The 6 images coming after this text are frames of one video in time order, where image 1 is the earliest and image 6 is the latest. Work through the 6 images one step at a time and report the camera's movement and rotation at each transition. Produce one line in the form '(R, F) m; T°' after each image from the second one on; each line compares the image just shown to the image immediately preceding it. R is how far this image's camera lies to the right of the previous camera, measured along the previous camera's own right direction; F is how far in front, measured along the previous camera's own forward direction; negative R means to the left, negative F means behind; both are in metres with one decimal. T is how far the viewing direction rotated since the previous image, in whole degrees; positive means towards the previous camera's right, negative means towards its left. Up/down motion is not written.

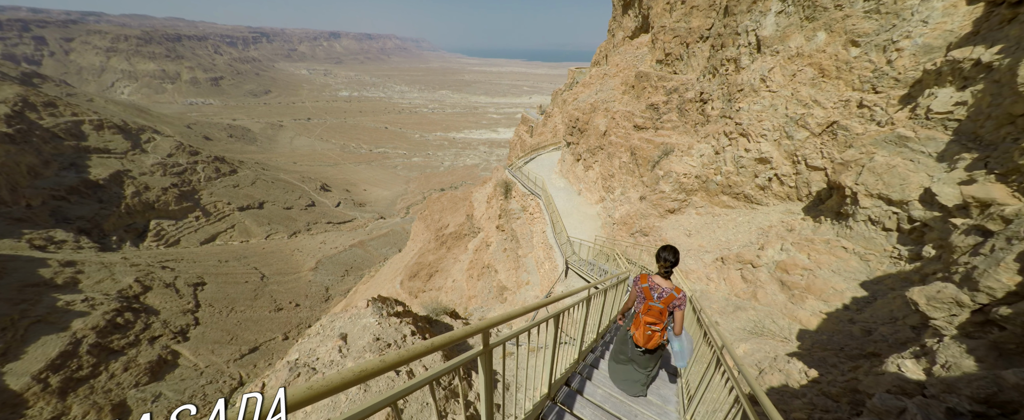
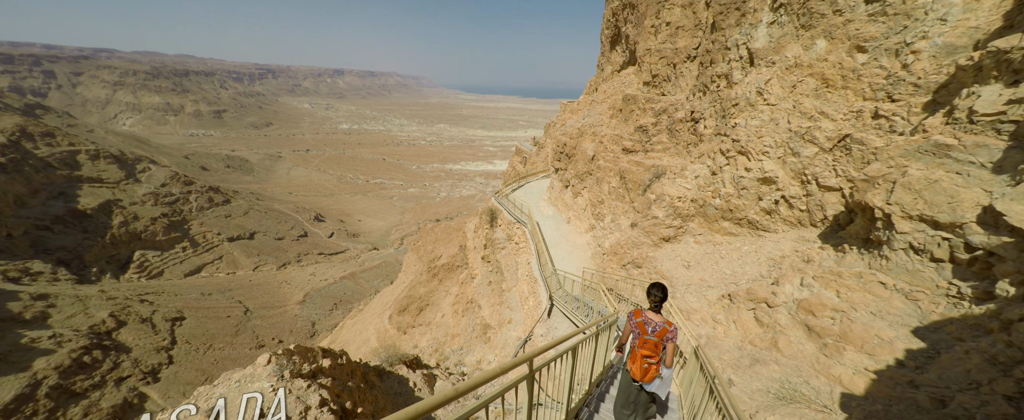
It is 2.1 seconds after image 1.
(+0.6, +1.1) m; +1°
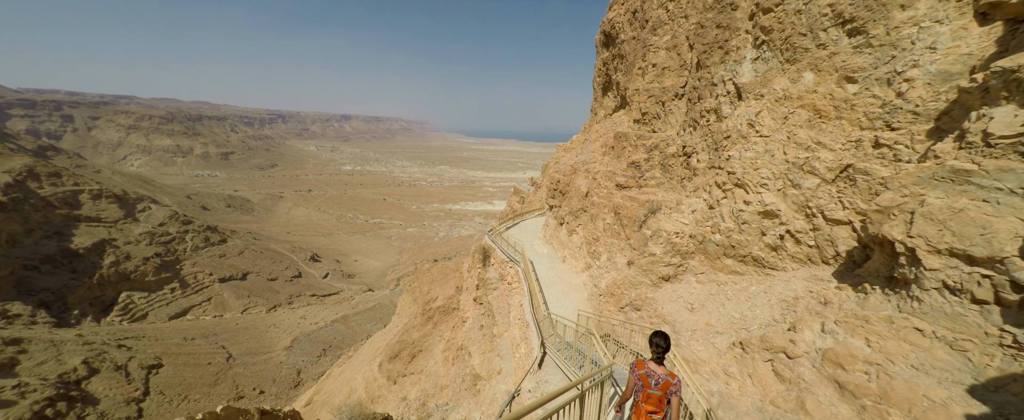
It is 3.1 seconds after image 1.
(+0.3, +0.5) m; 0°
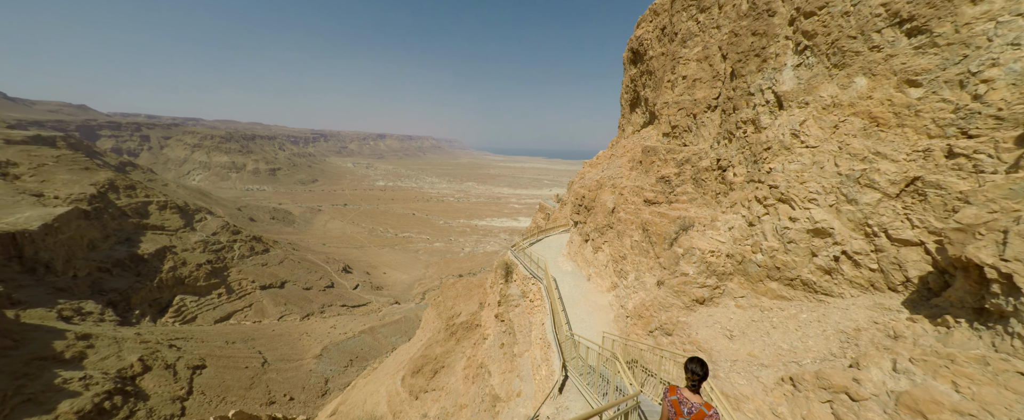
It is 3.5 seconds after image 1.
(+0.1, +0.2) m; -5°
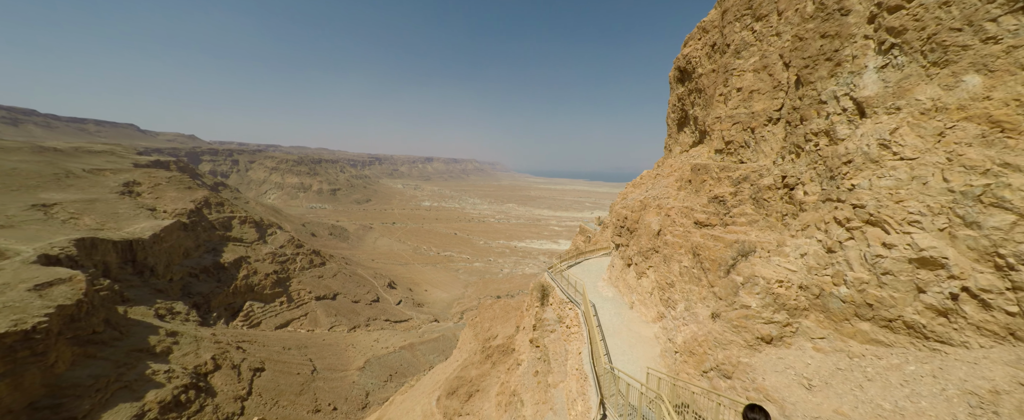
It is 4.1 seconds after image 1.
(+0.1, +0.3) m; -8°
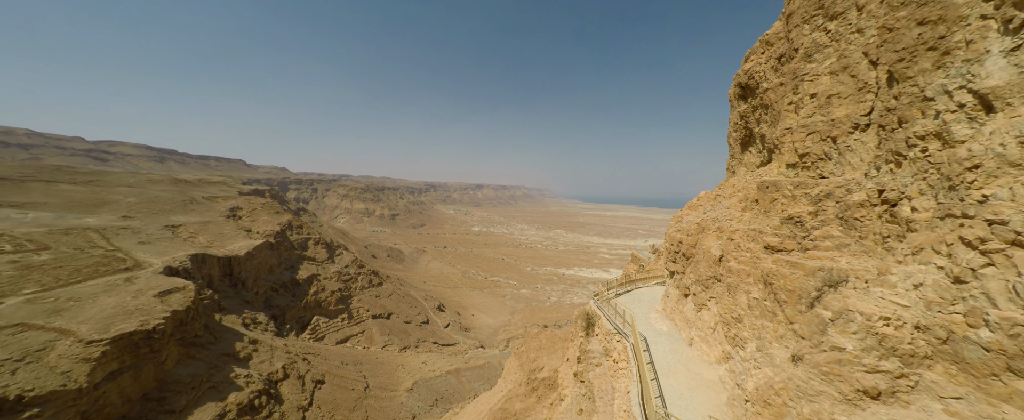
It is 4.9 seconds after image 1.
(+0.3, +0.2) m; -9°
